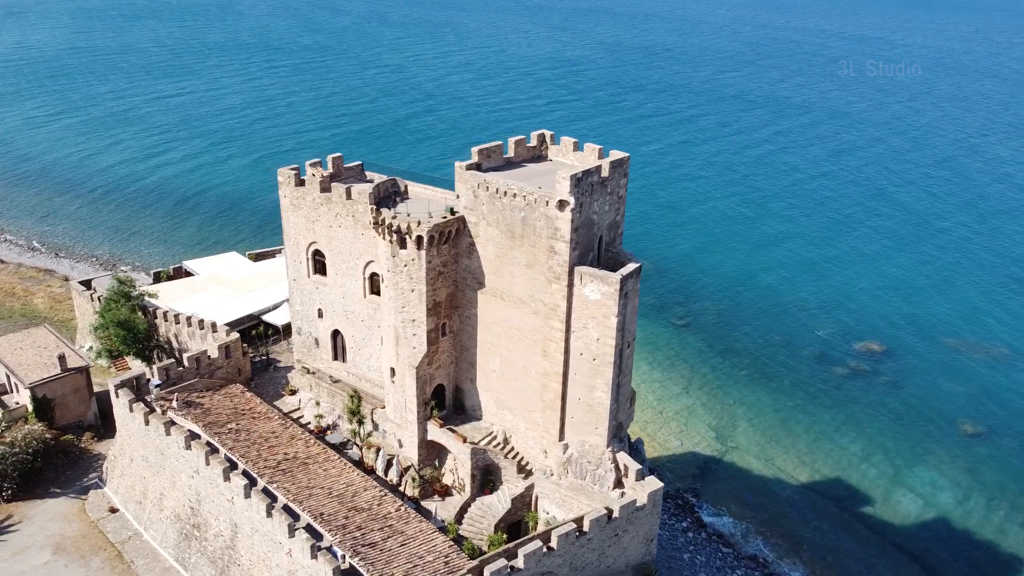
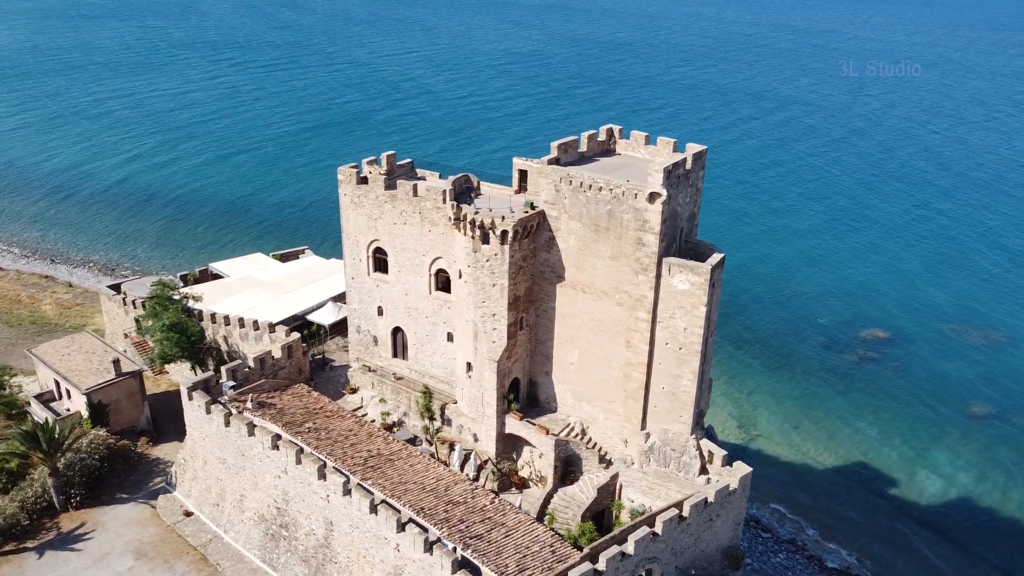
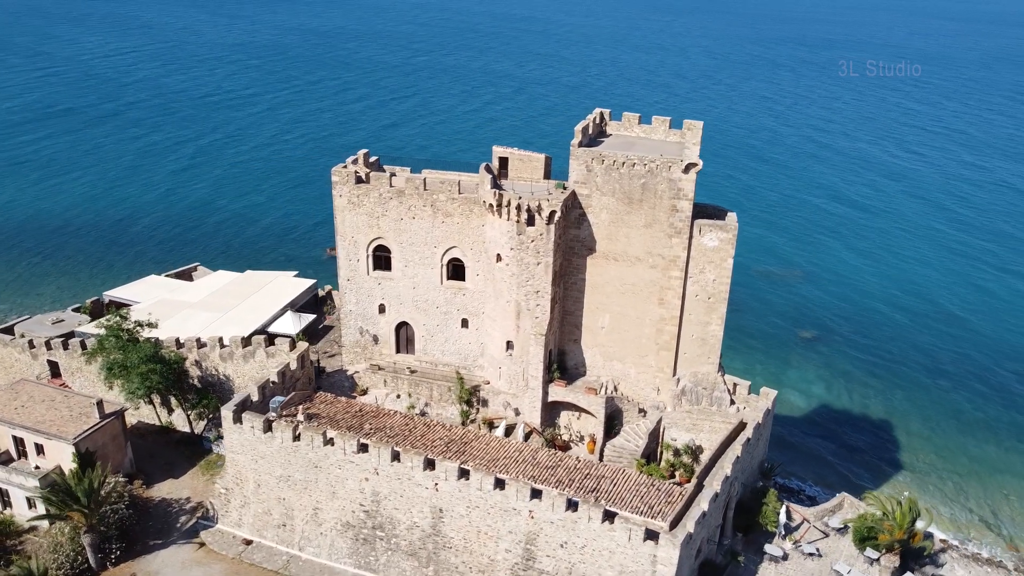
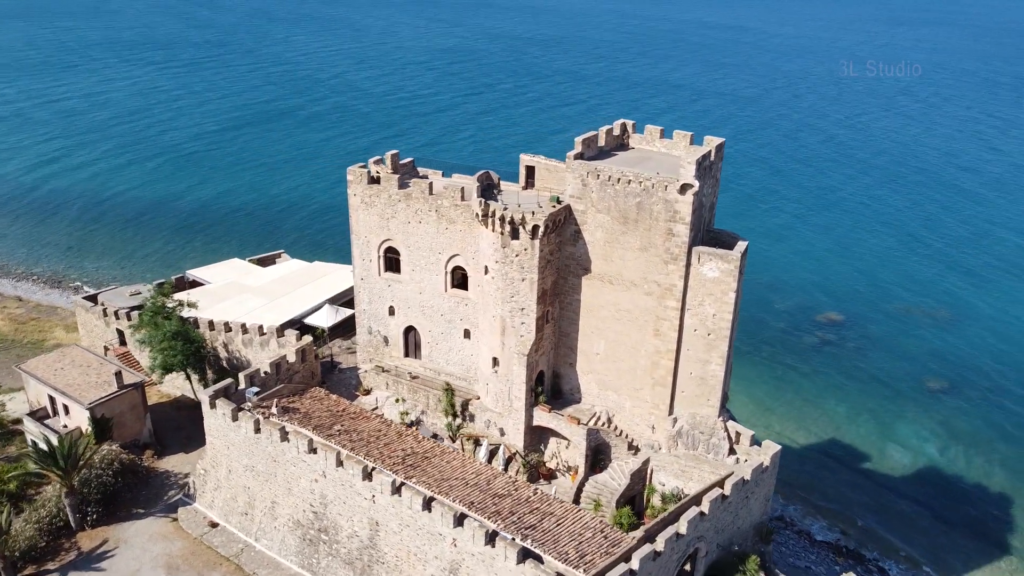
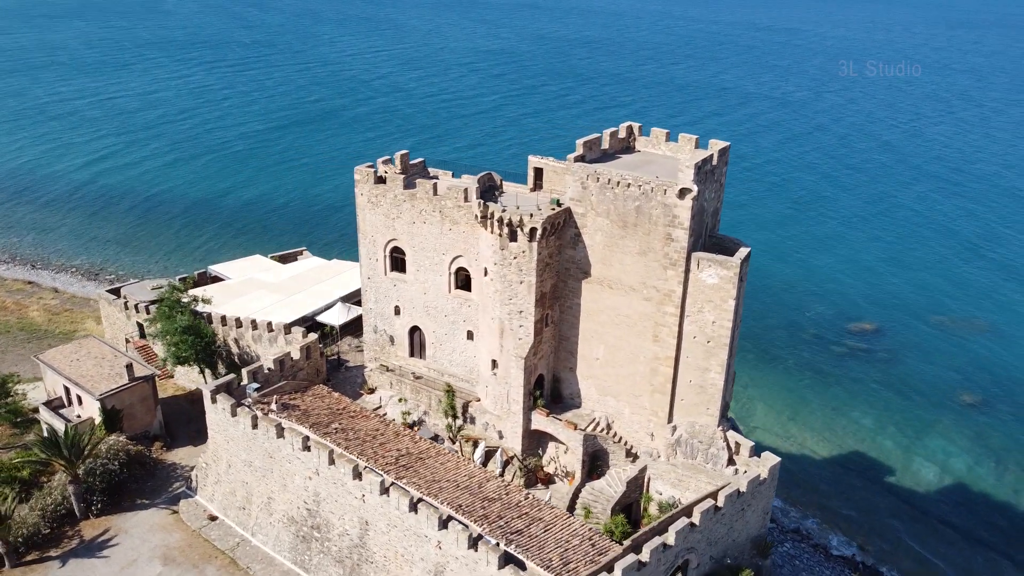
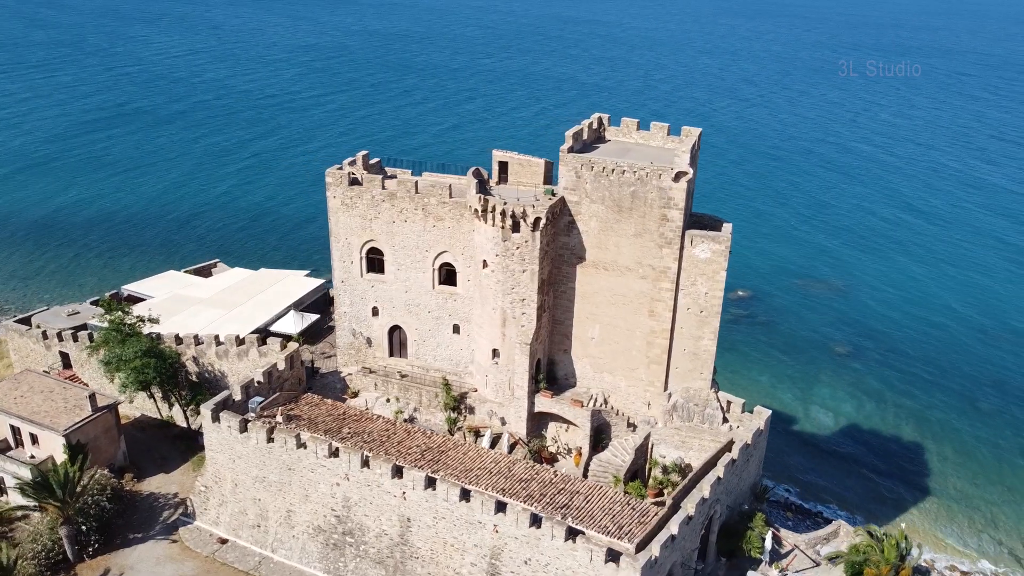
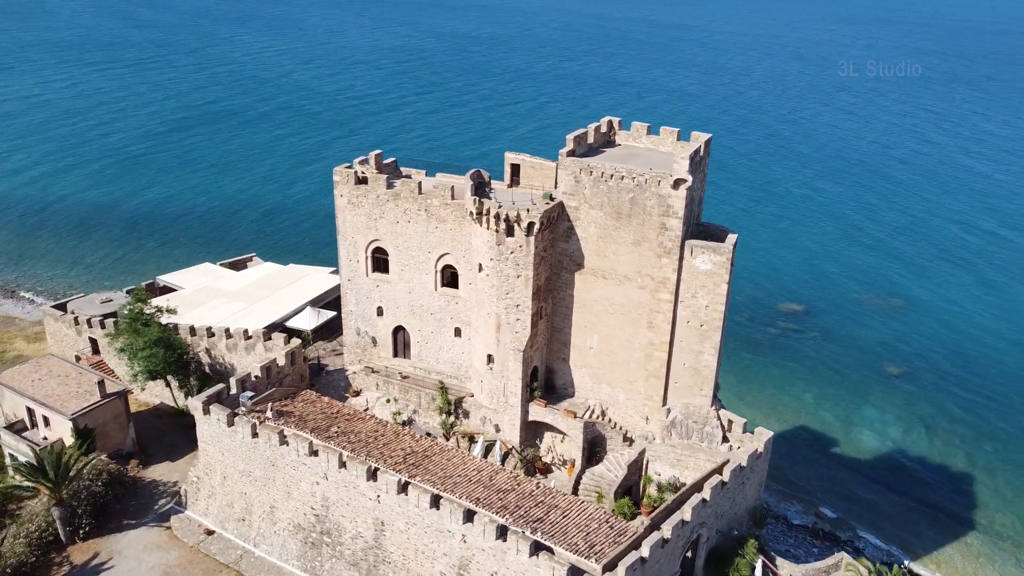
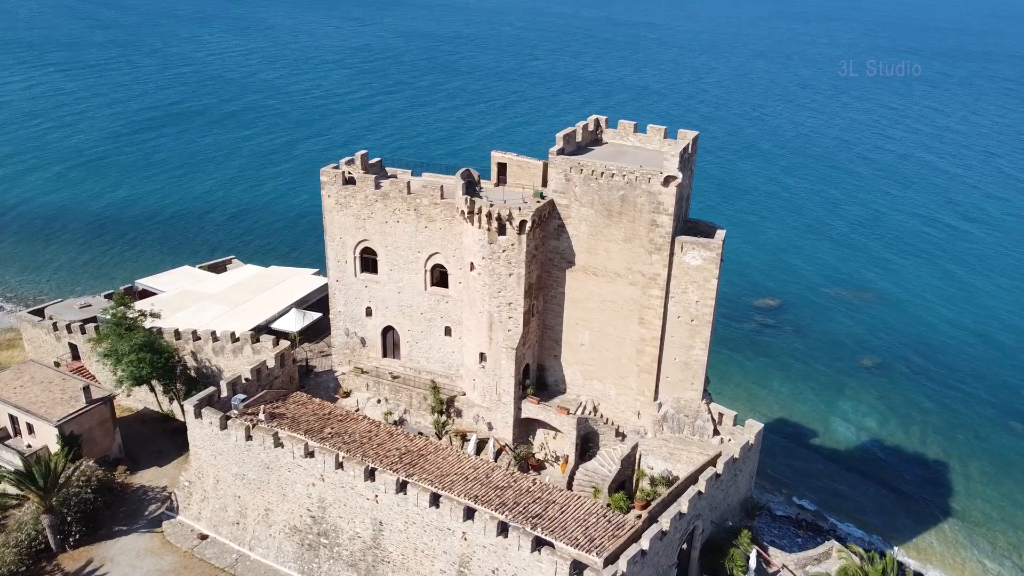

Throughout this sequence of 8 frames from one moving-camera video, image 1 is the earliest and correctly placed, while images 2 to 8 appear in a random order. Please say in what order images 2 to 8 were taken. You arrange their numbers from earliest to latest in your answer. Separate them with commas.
2, 5, 4, 7, 8, 6, 3
